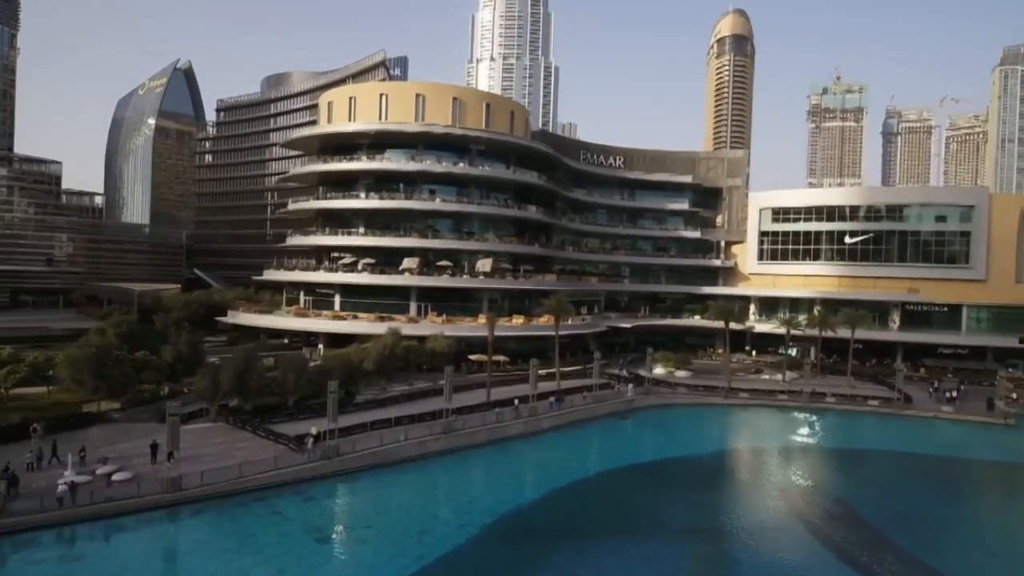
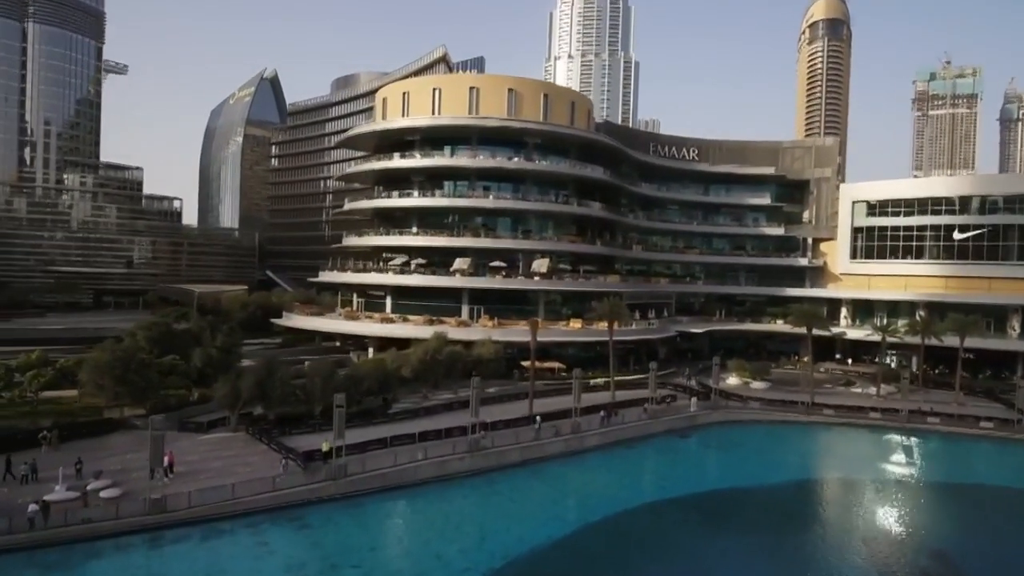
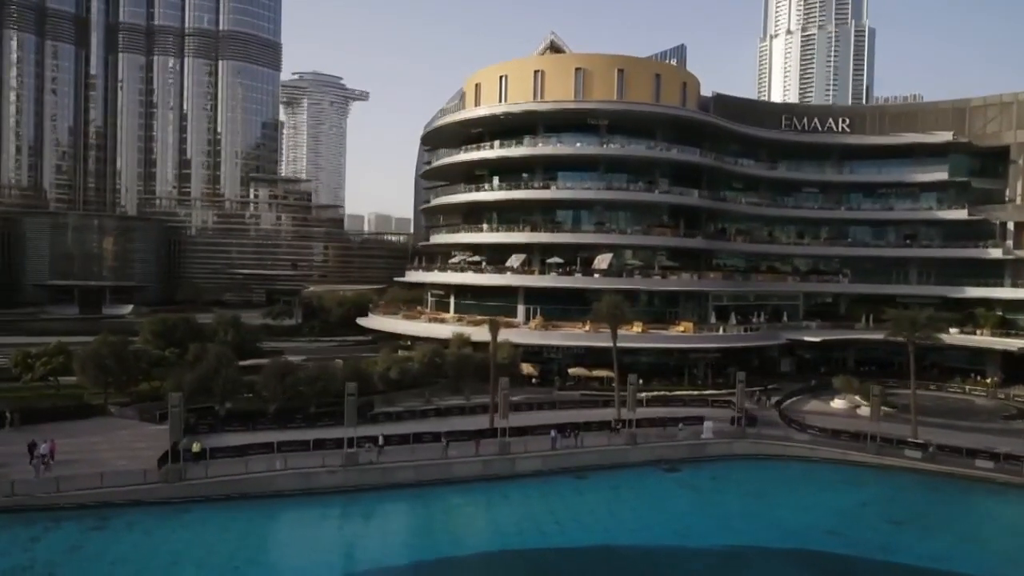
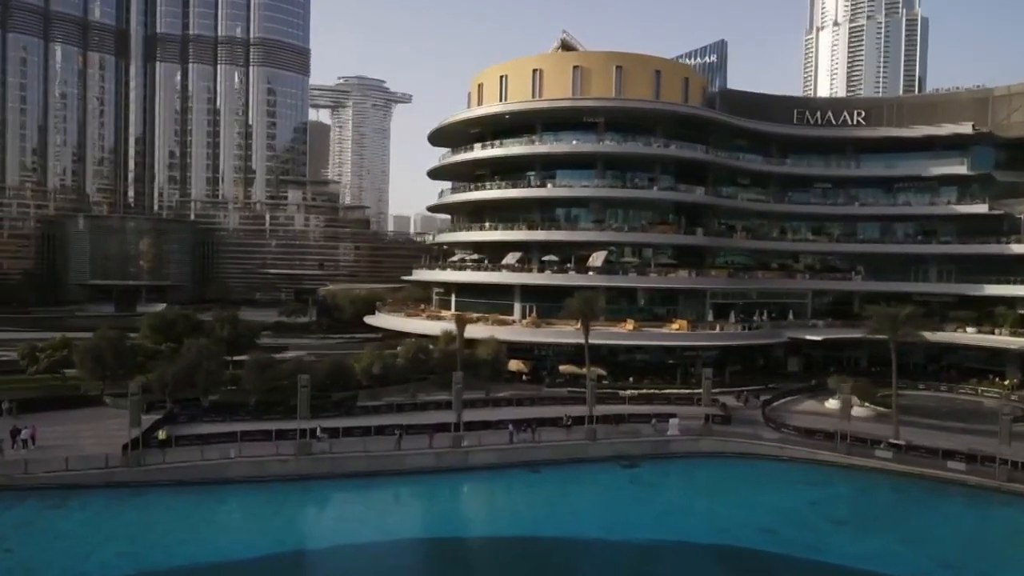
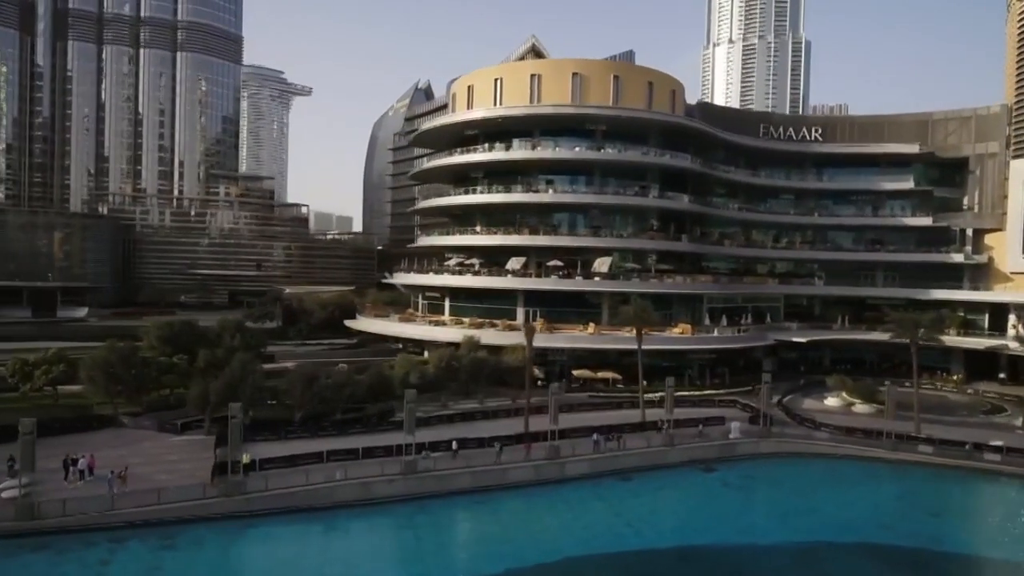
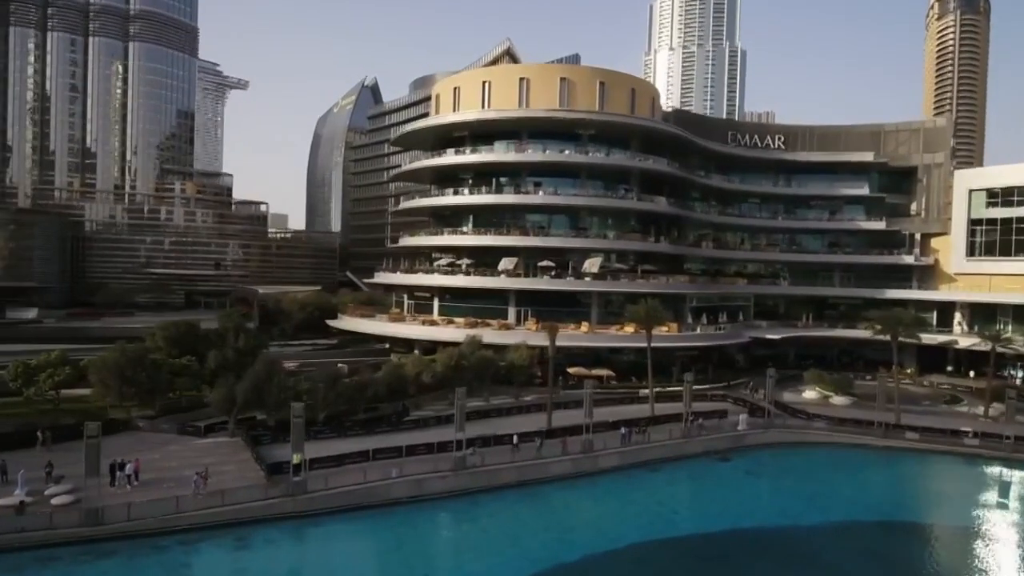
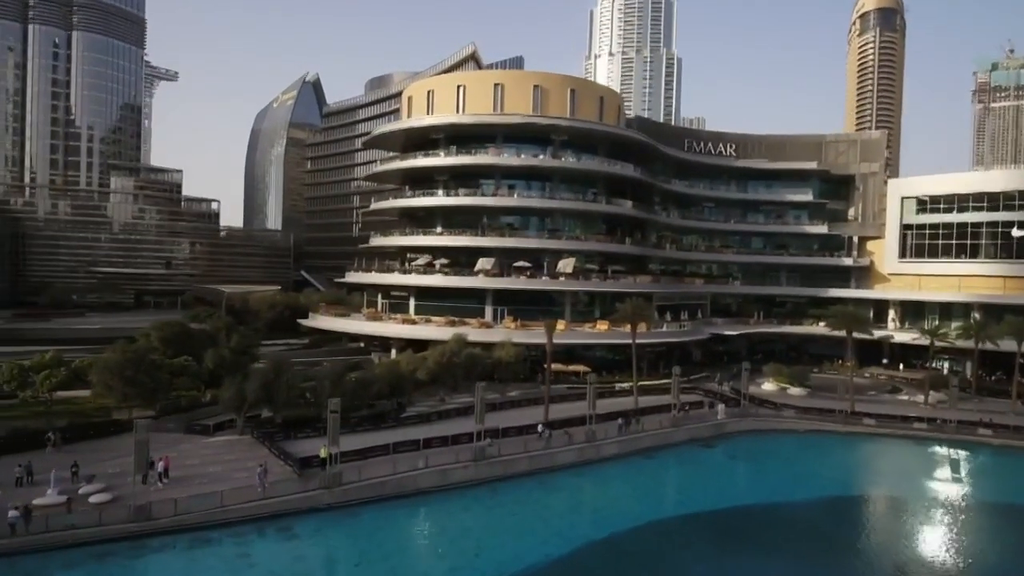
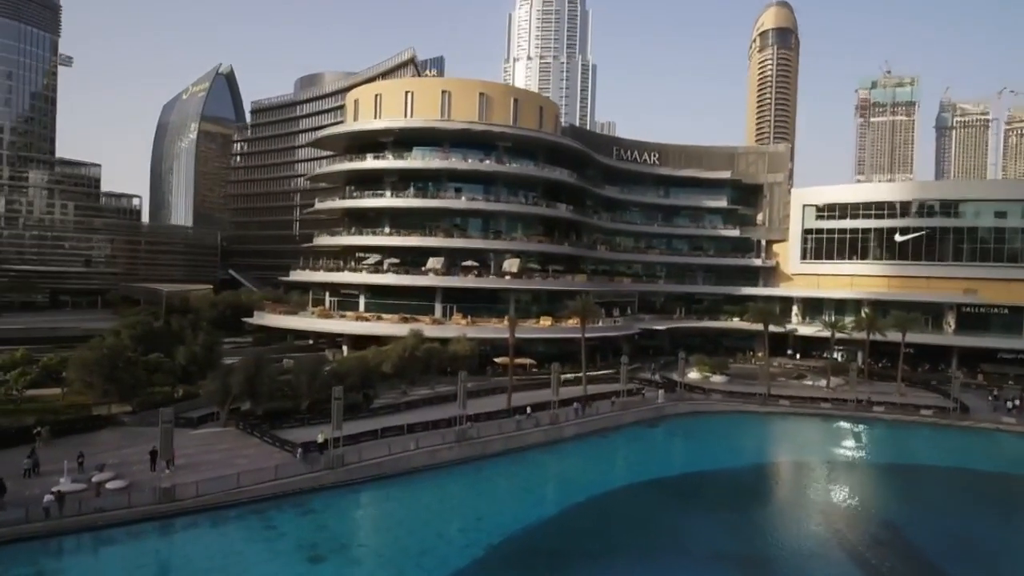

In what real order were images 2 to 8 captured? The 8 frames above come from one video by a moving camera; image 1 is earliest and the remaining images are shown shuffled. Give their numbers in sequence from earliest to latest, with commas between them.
8, 2, 7, 6, 5, 3, 4
